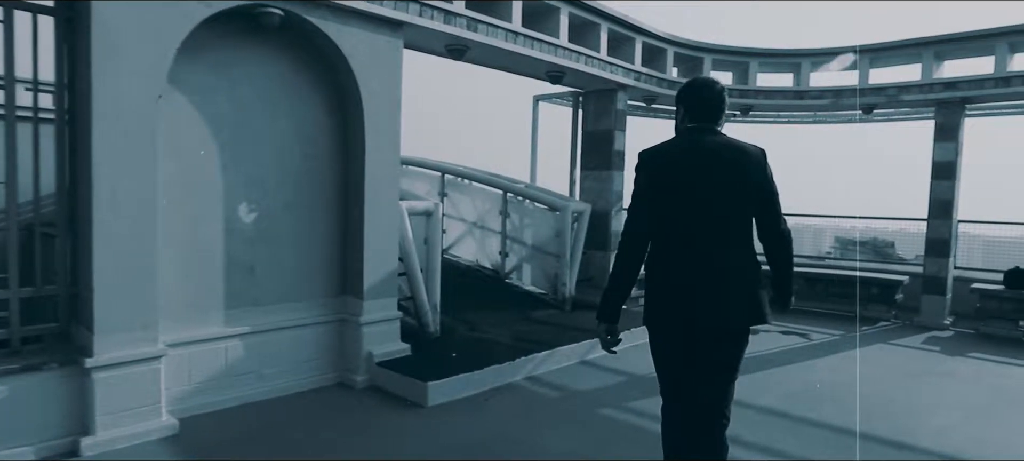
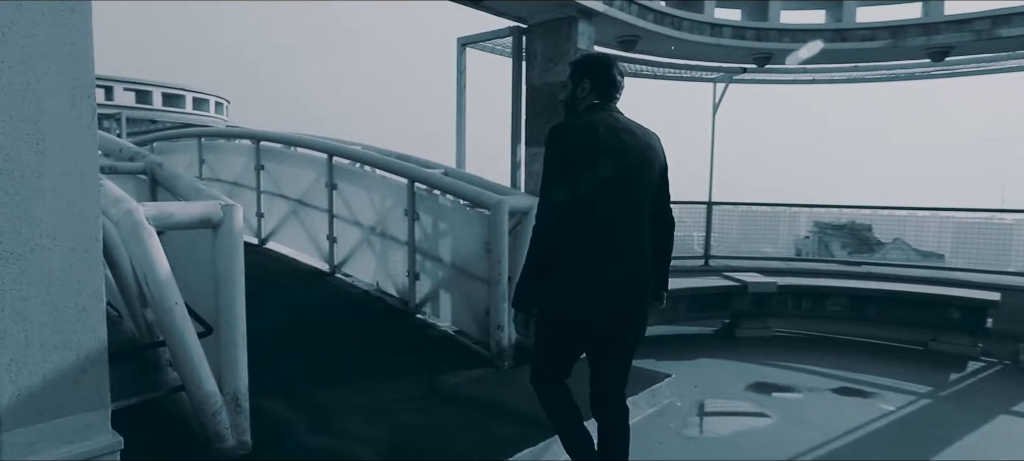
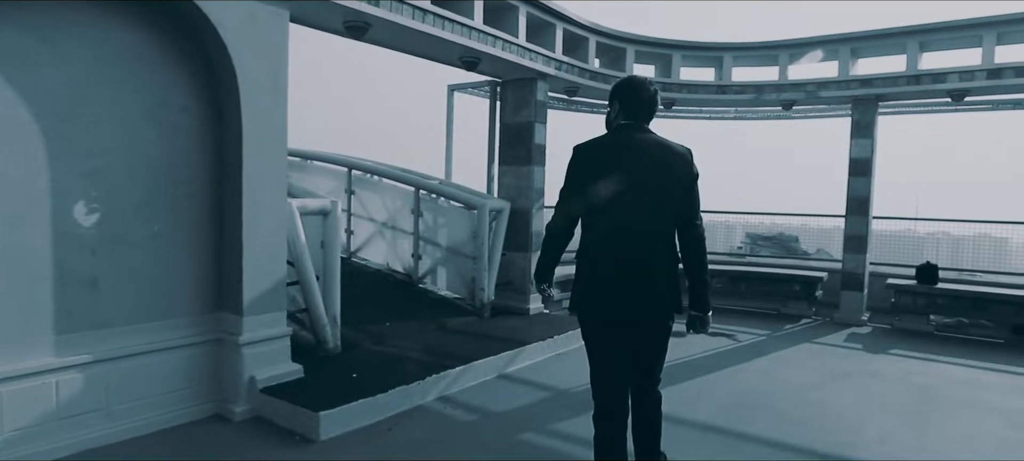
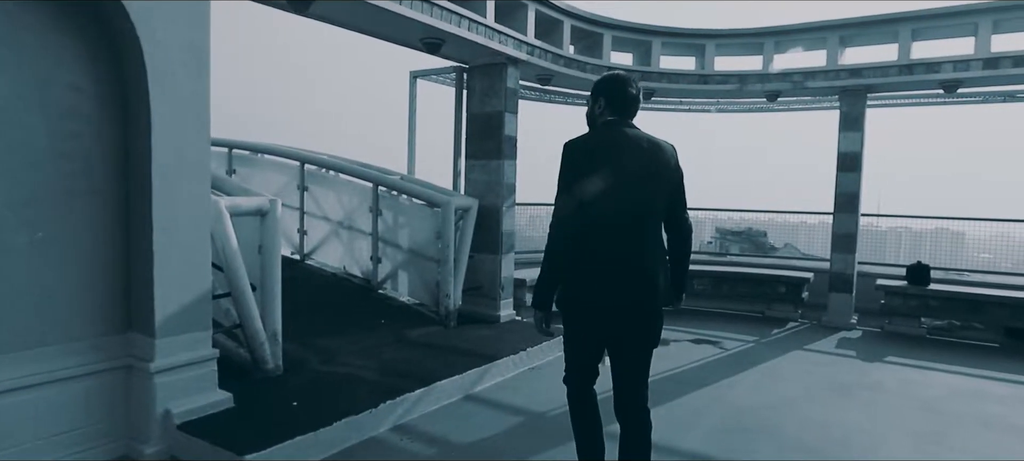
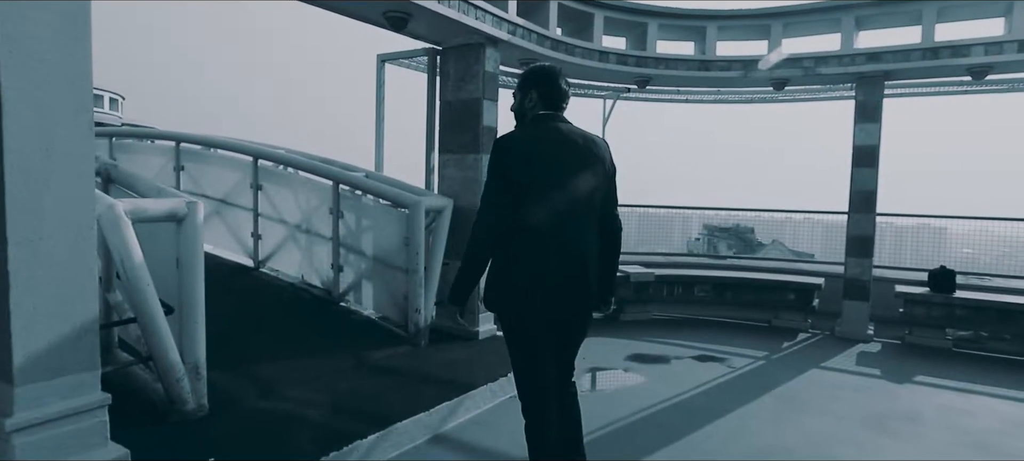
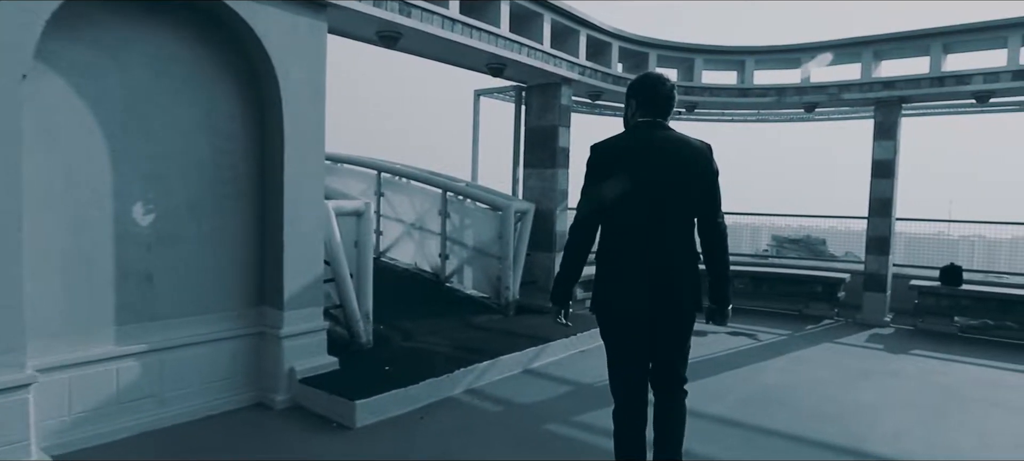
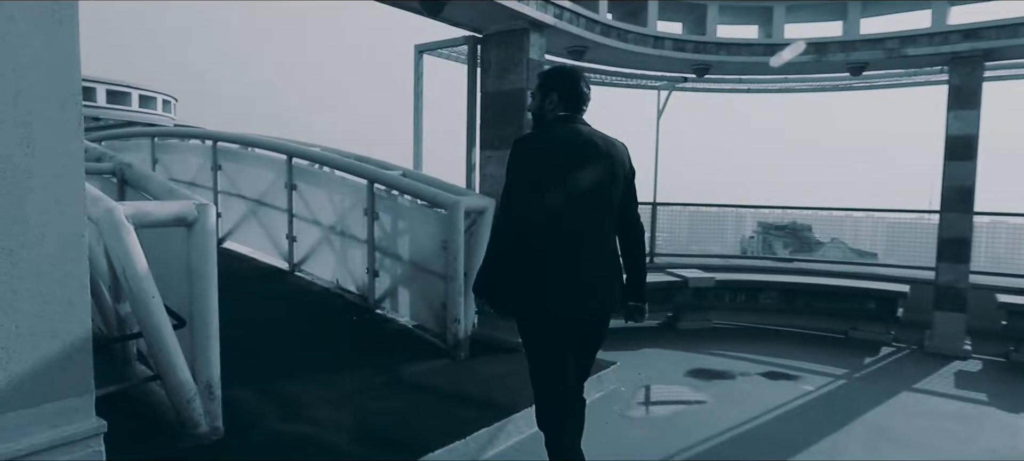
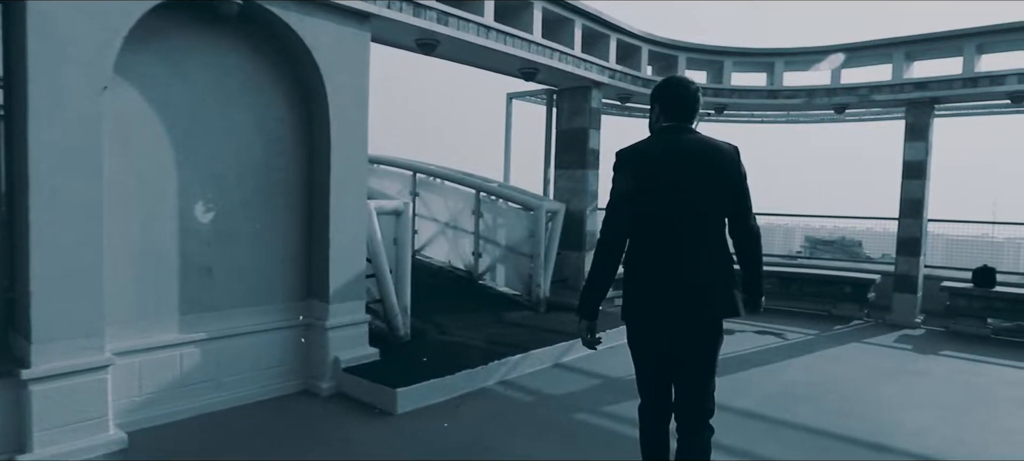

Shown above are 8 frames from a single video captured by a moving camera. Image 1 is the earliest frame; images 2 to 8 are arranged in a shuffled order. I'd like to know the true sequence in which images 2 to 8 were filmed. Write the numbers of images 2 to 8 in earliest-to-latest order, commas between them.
8, 6, 3, 4, 5, 7, 2
